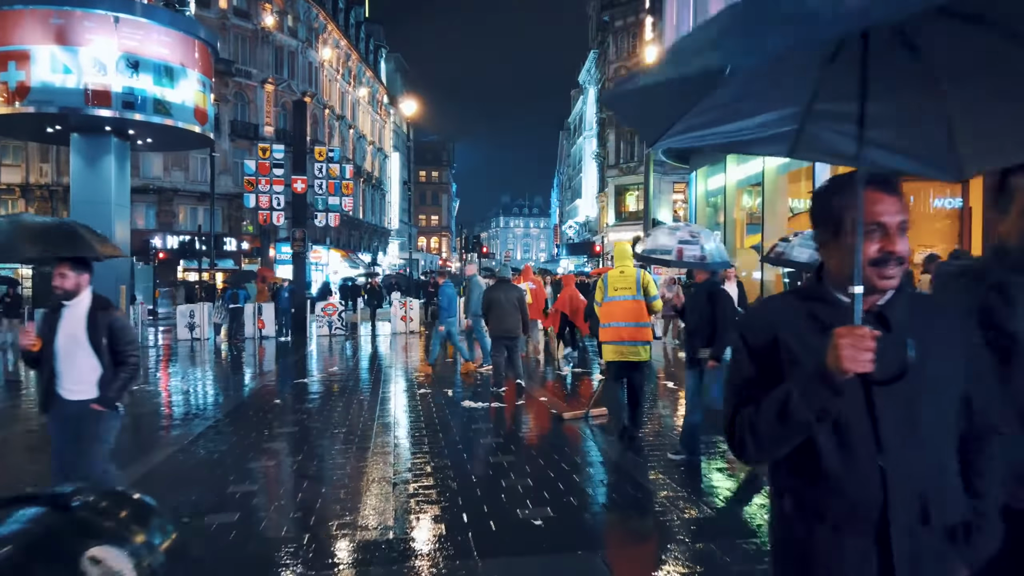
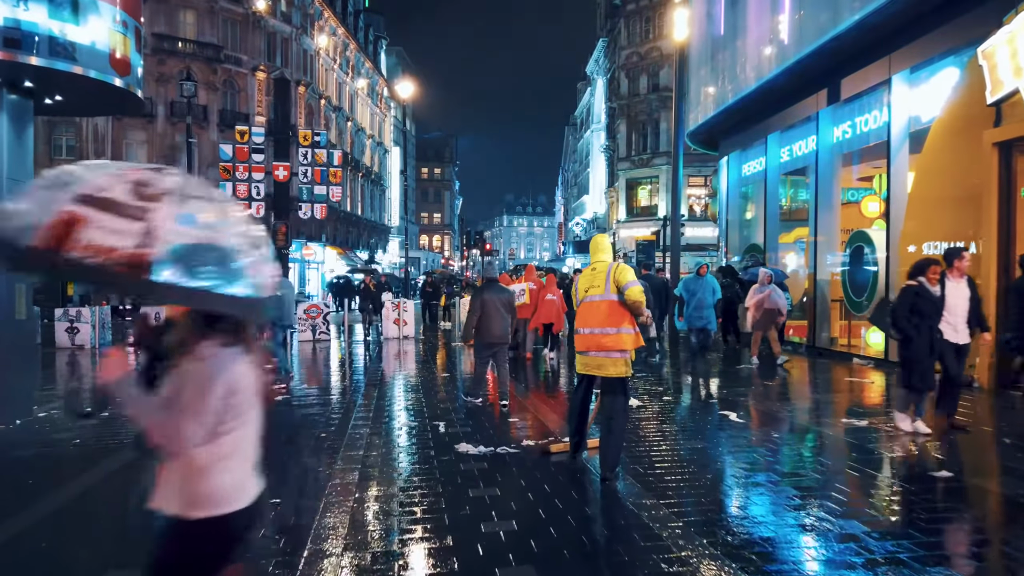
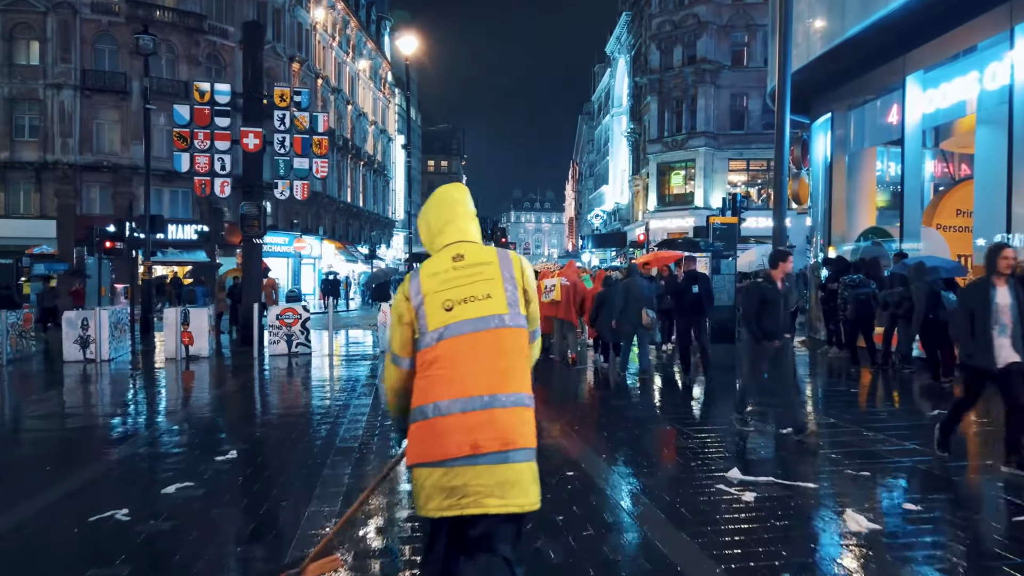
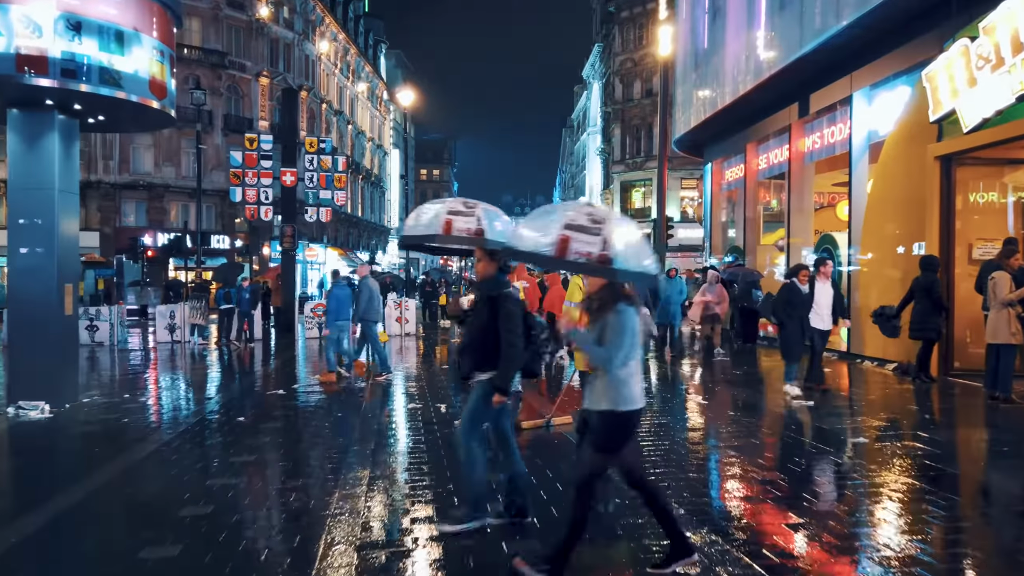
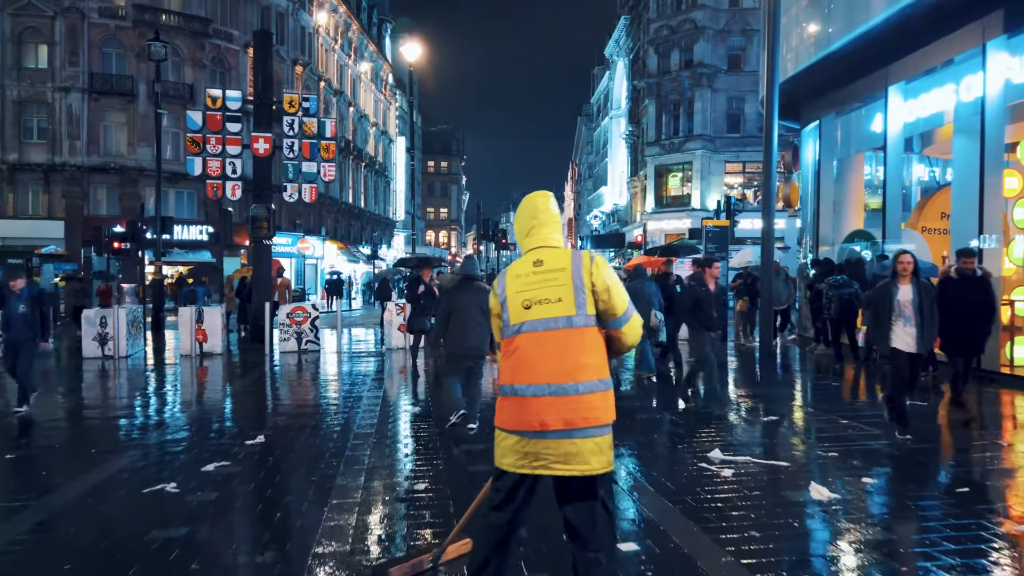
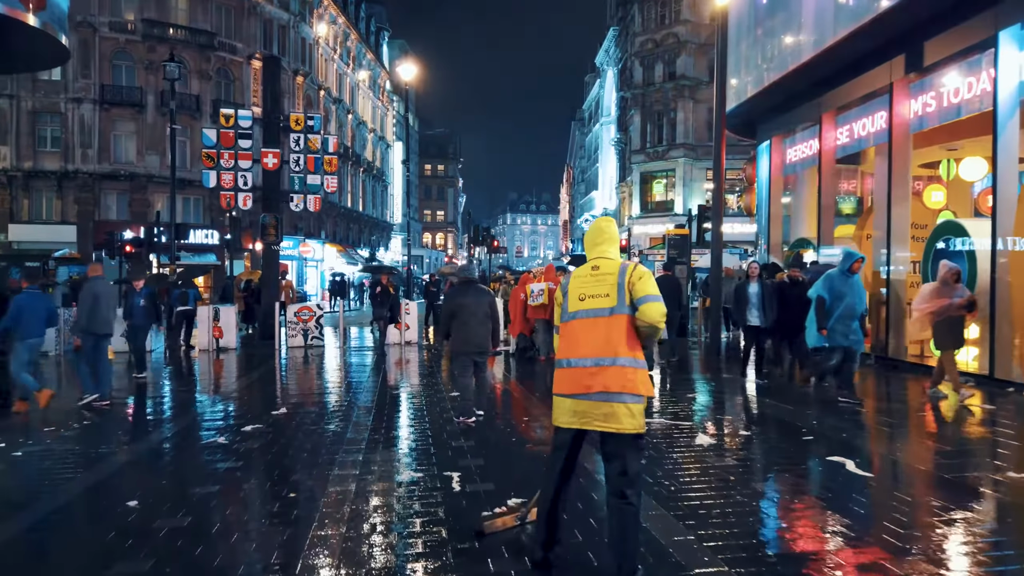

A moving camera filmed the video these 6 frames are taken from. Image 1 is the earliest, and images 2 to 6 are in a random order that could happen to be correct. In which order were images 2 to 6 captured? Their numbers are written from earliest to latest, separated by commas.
4, 2, 6, 5, 3
